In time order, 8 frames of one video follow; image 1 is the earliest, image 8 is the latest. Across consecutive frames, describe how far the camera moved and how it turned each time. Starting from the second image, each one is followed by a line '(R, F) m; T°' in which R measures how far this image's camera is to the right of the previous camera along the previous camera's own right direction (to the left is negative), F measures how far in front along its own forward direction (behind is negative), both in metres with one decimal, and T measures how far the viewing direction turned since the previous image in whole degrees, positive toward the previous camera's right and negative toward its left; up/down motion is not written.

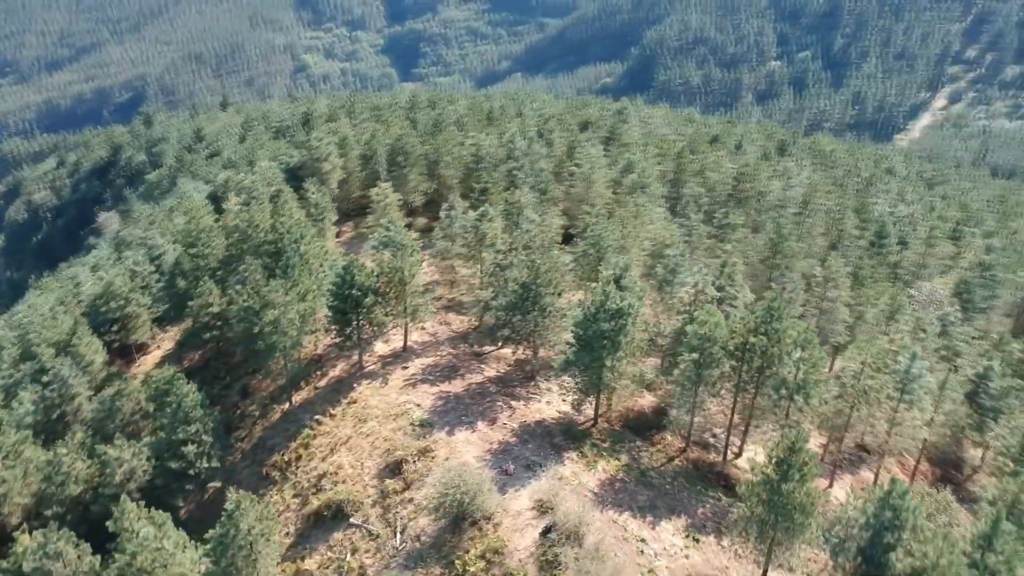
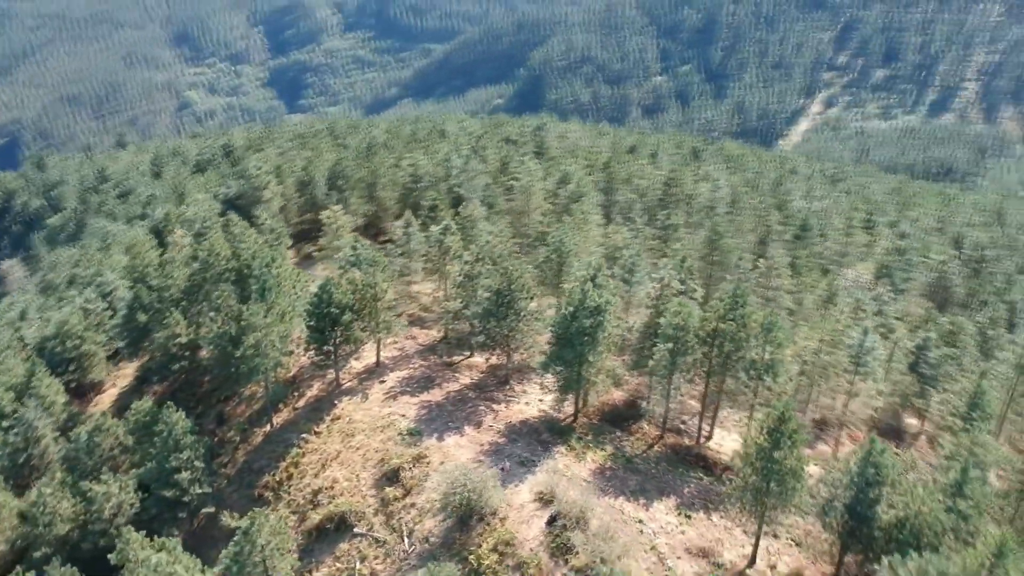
(-3.6, -1.6) m; +6°
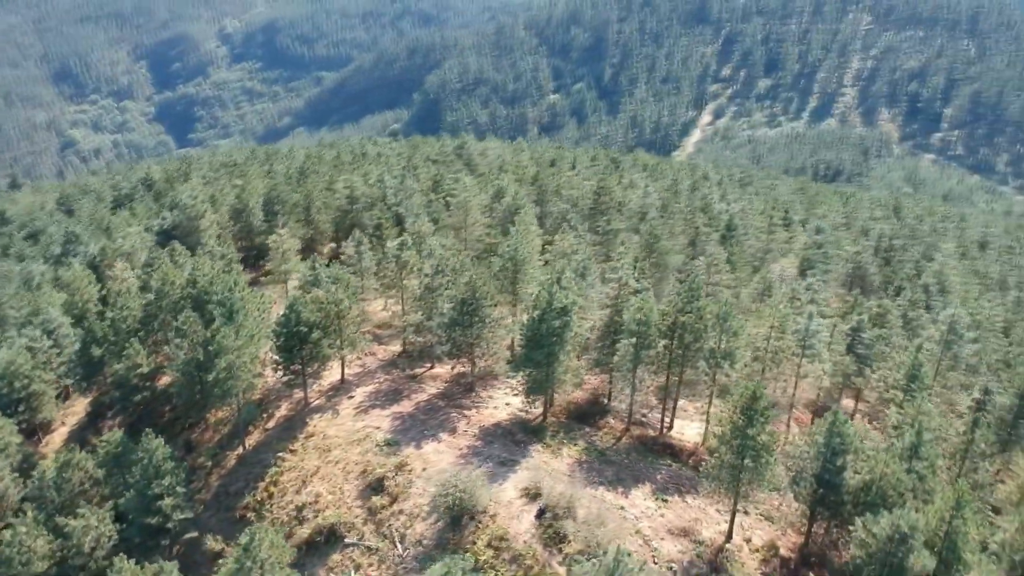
(-3.0, -1.5) m; +6°
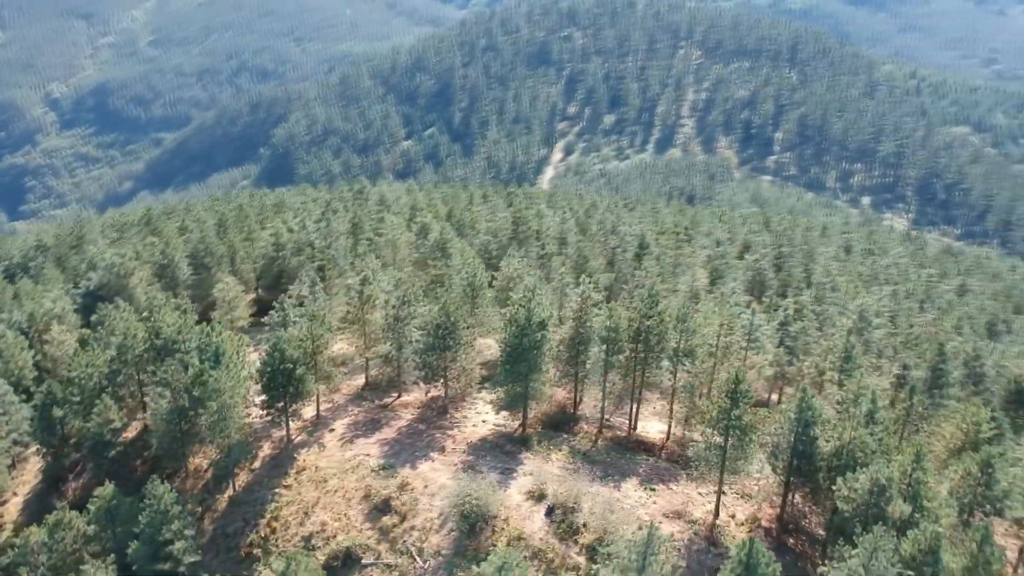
(-6.1, -2.6) m; +9°
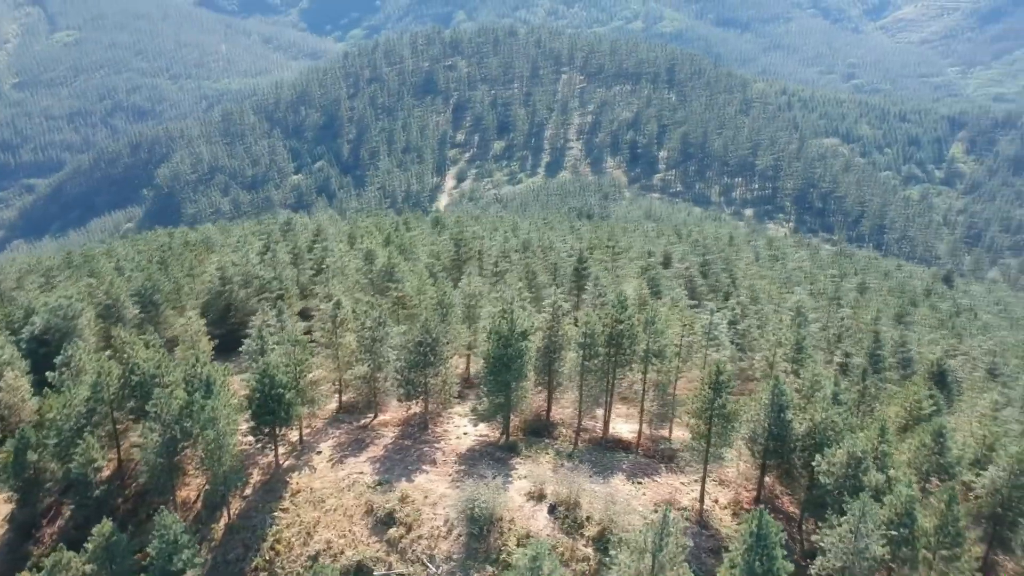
(-4.7, -2.0) m; +7°
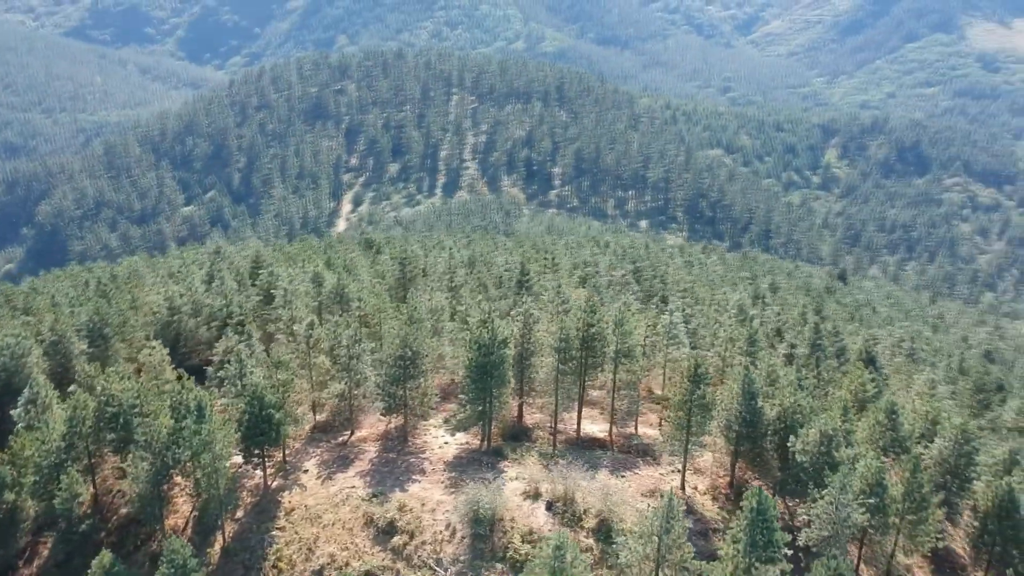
(-4.5, -1.8) m; +6°
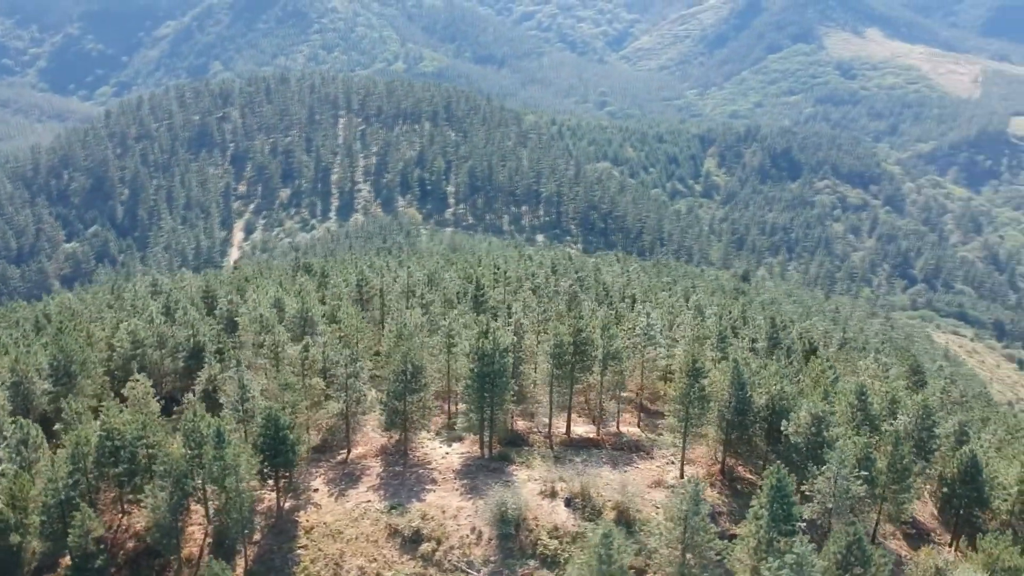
(-6.2, -2.0) m; +7°
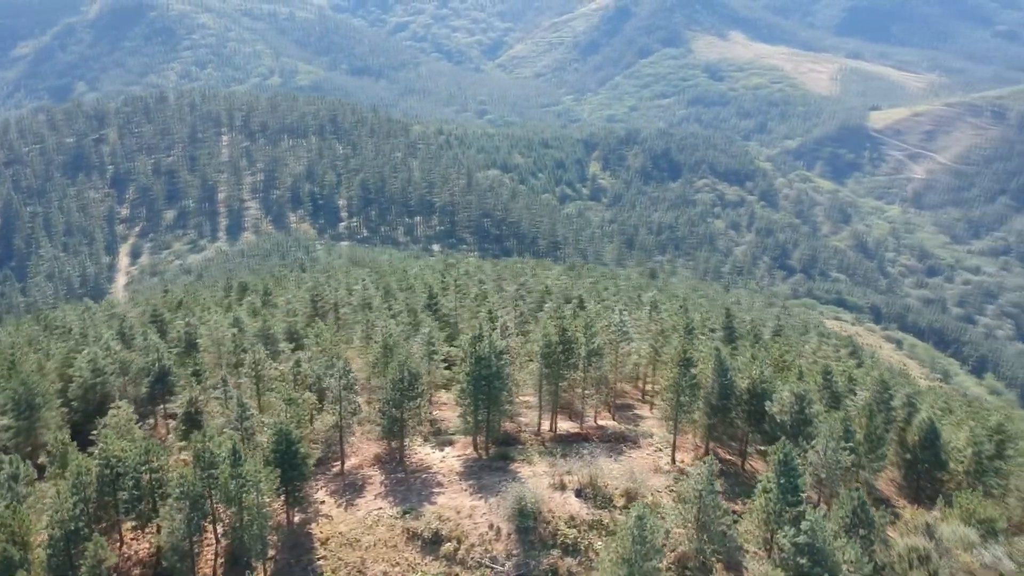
(-6.1, -1.6) m; +7°
